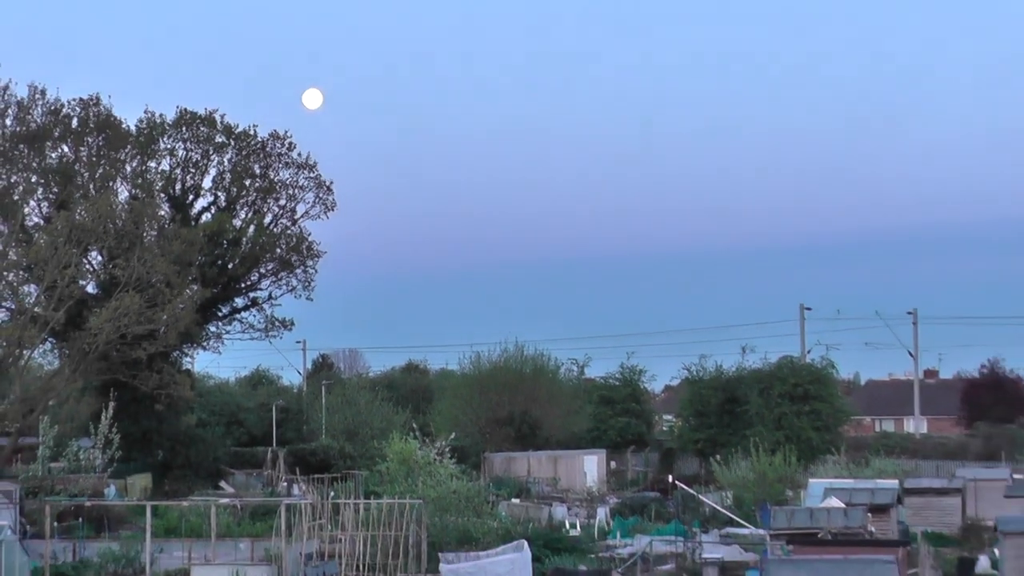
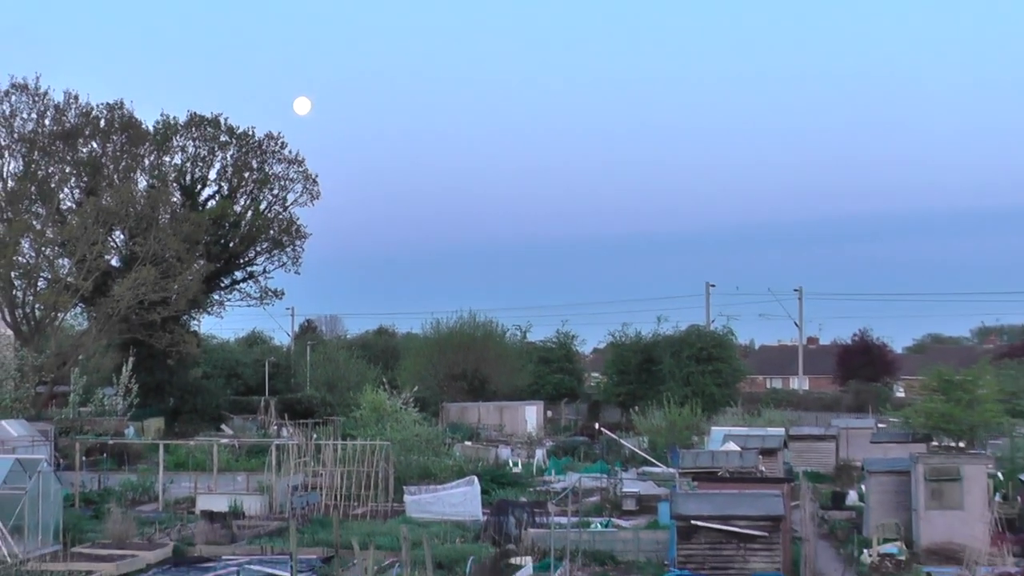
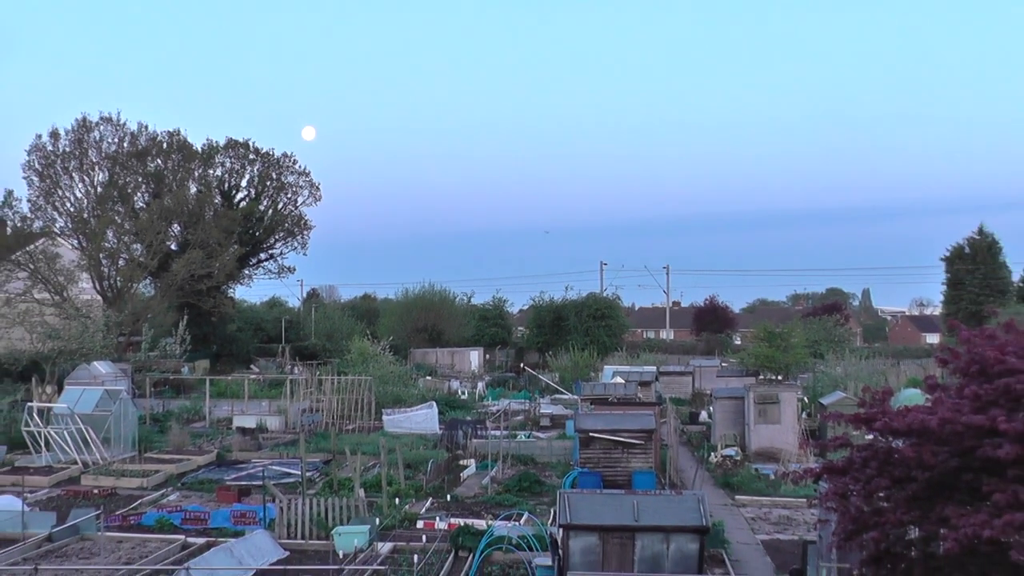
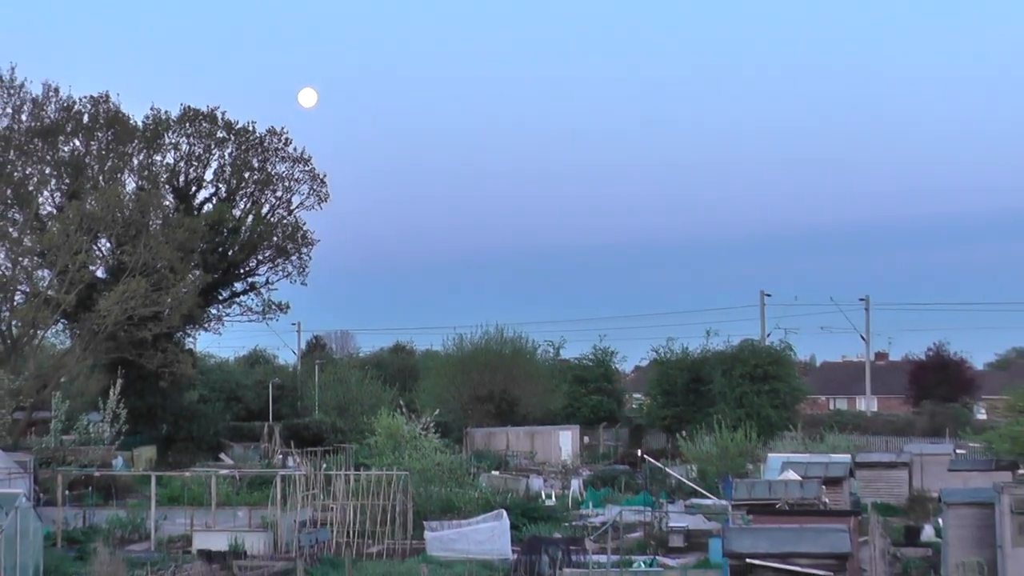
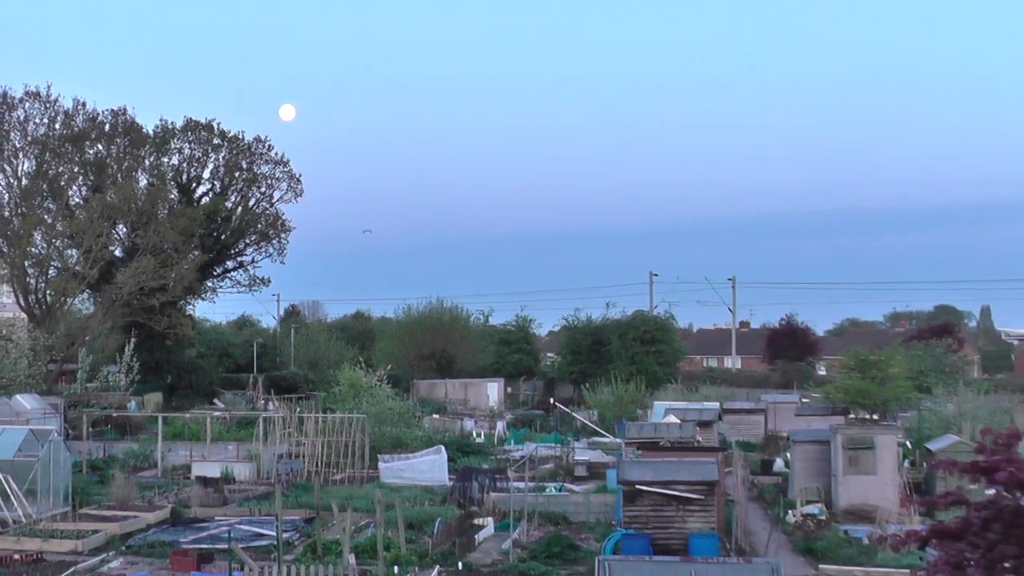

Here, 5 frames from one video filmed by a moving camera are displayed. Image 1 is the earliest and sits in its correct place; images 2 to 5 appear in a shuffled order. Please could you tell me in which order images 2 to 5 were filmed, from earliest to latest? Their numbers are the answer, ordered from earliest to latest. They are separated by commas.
4, 2, 5, 3
